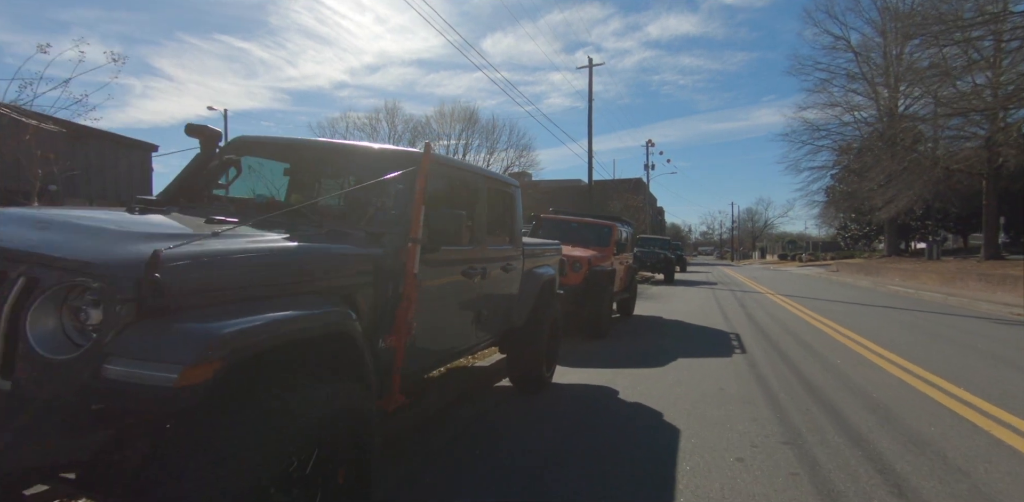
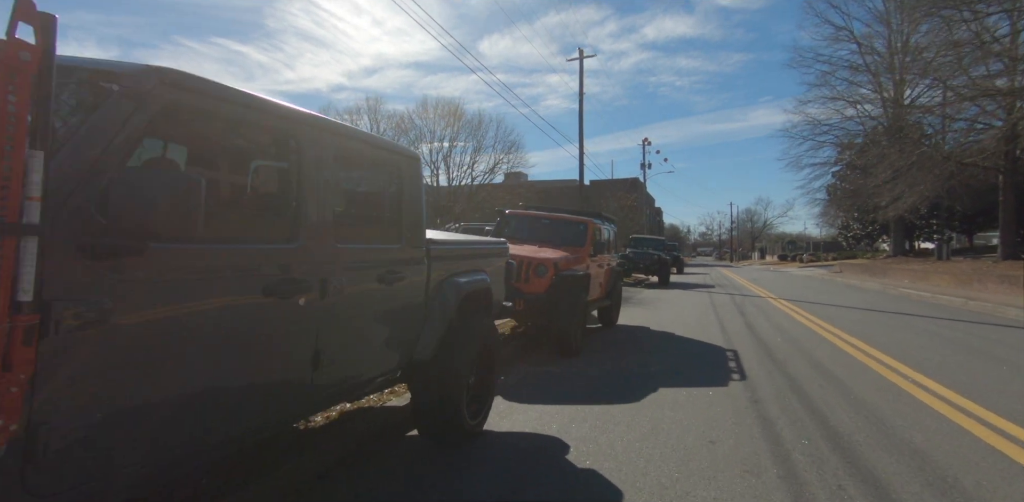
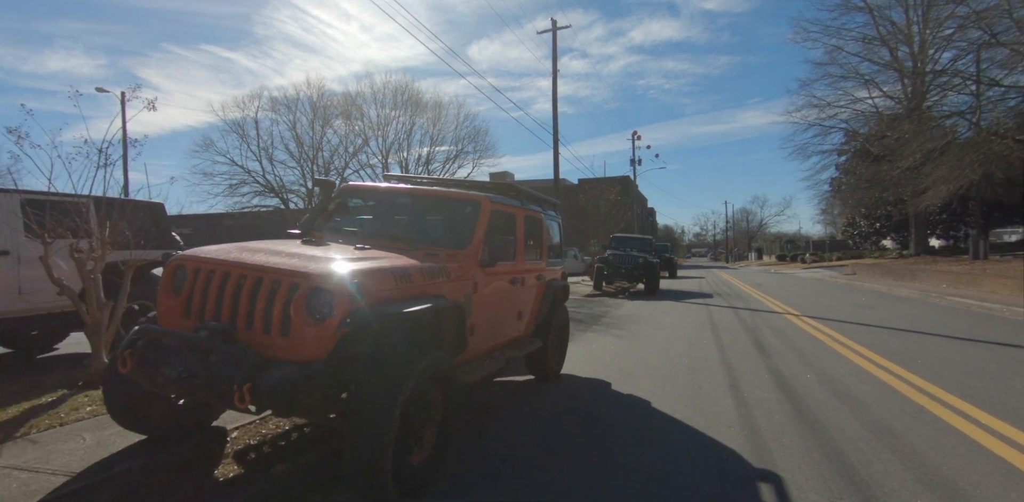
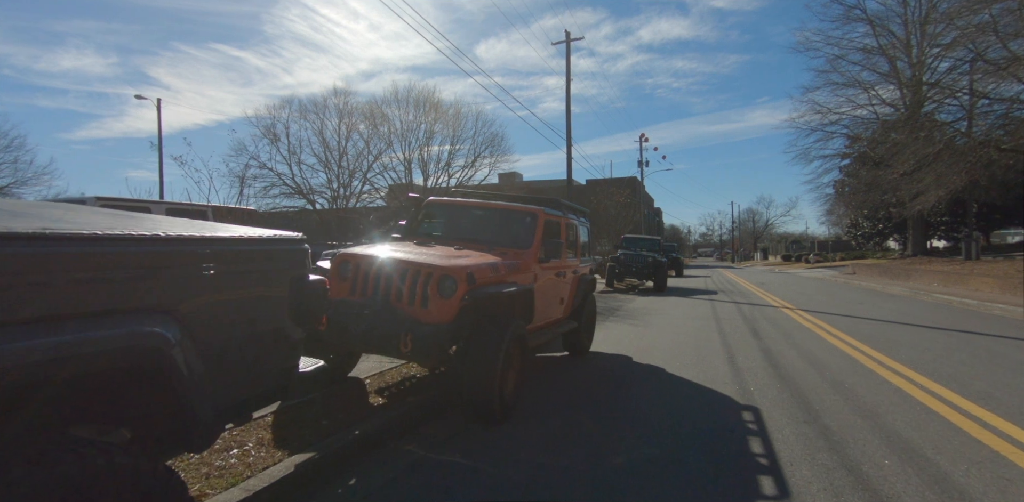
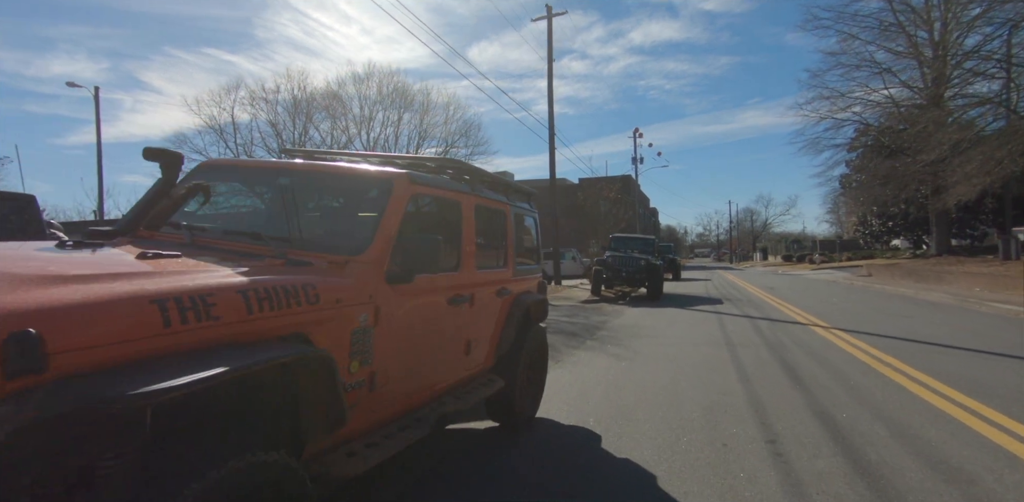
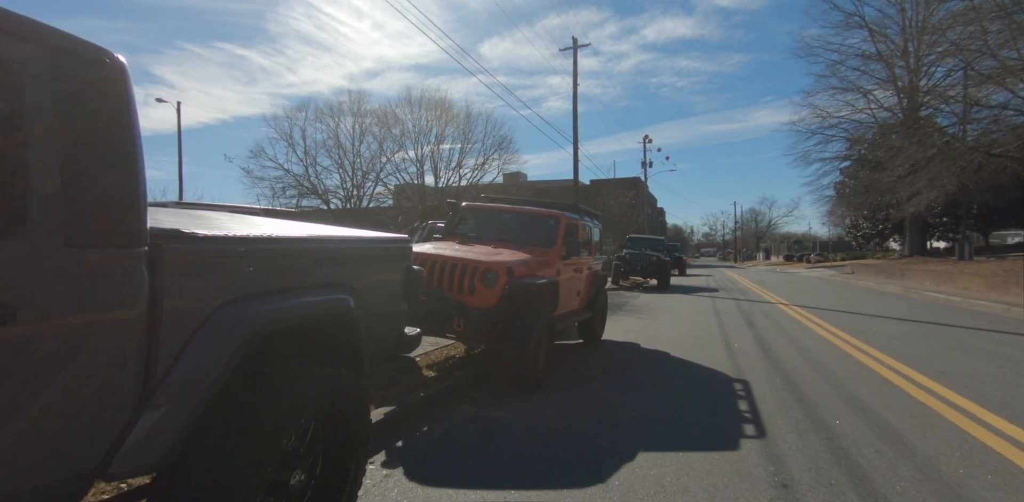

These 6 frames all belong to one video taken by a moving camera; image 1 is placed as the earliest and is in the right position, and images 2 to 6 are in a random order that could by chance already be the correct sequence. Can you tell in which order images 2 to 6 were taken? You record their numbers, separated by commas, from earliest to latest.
2, 6, 4, 3, 5
